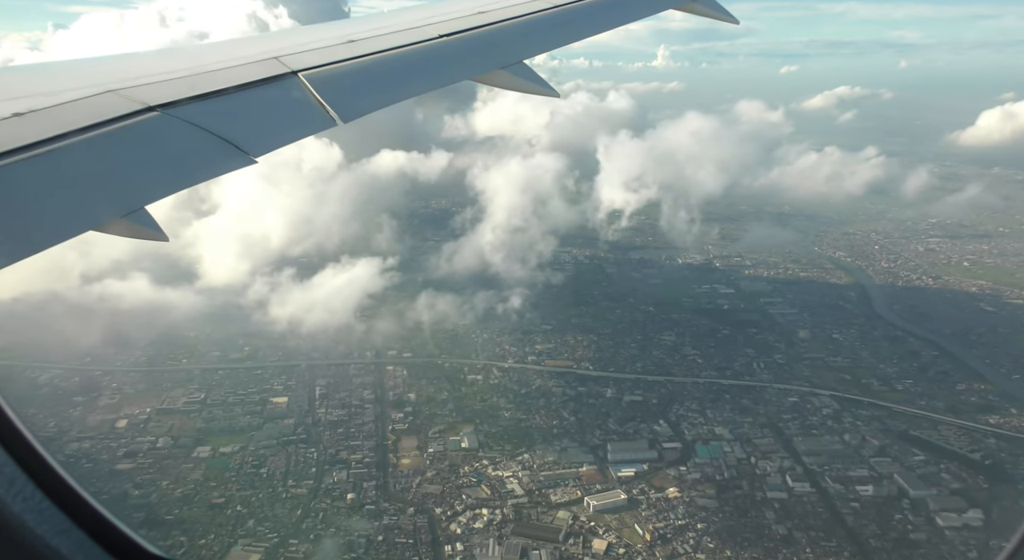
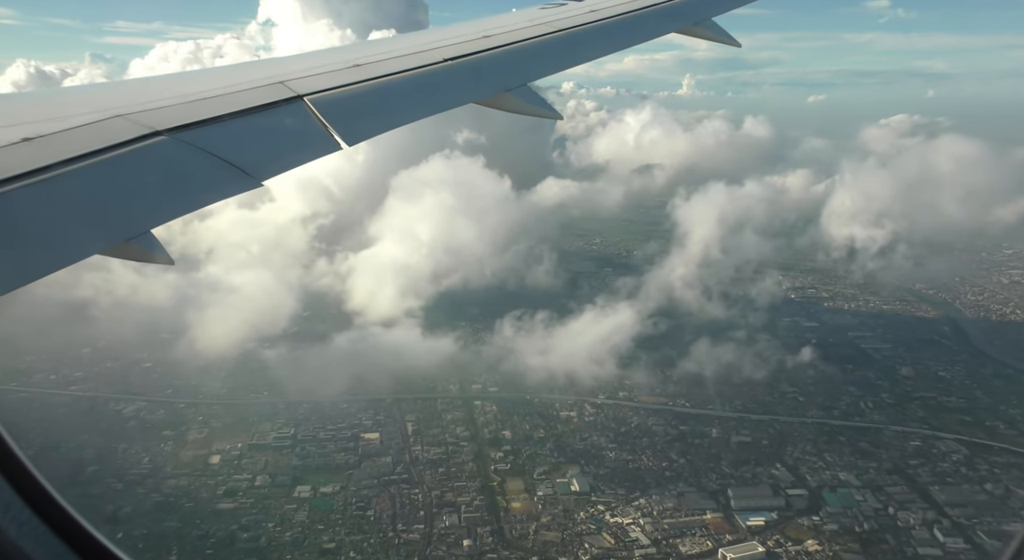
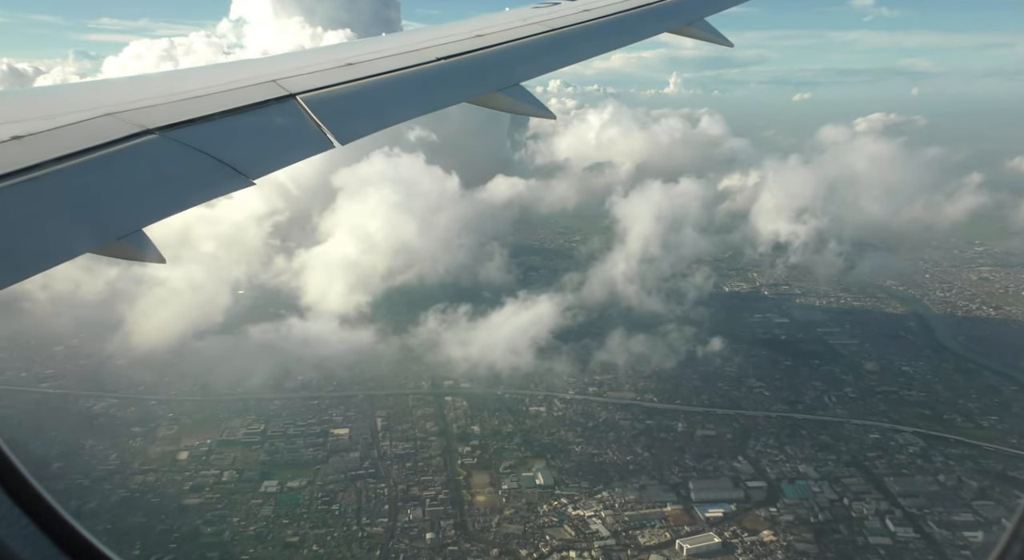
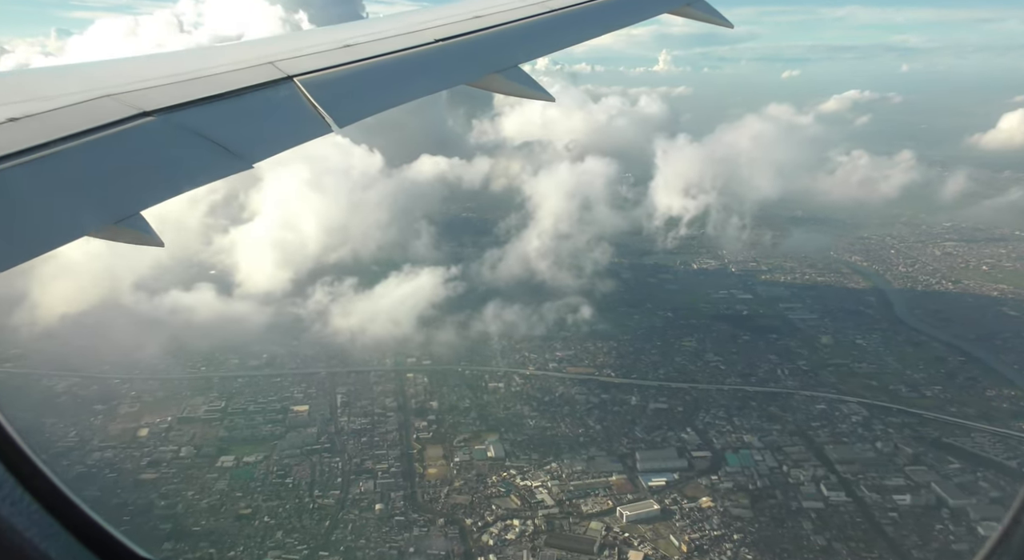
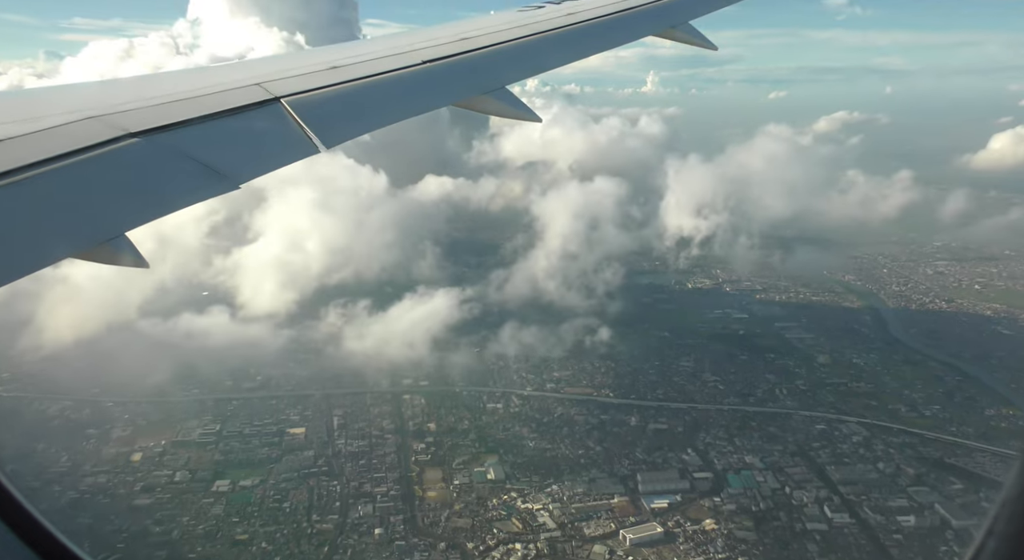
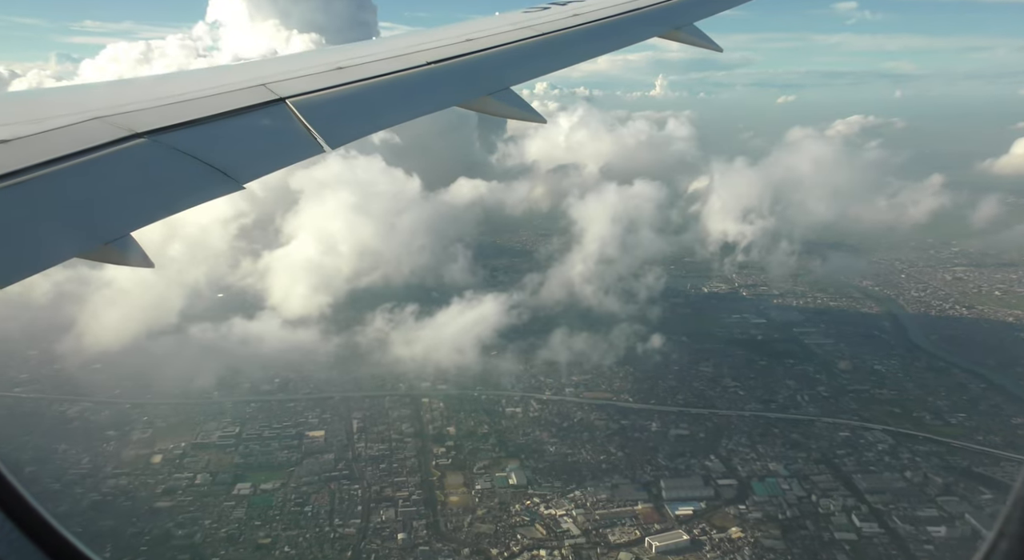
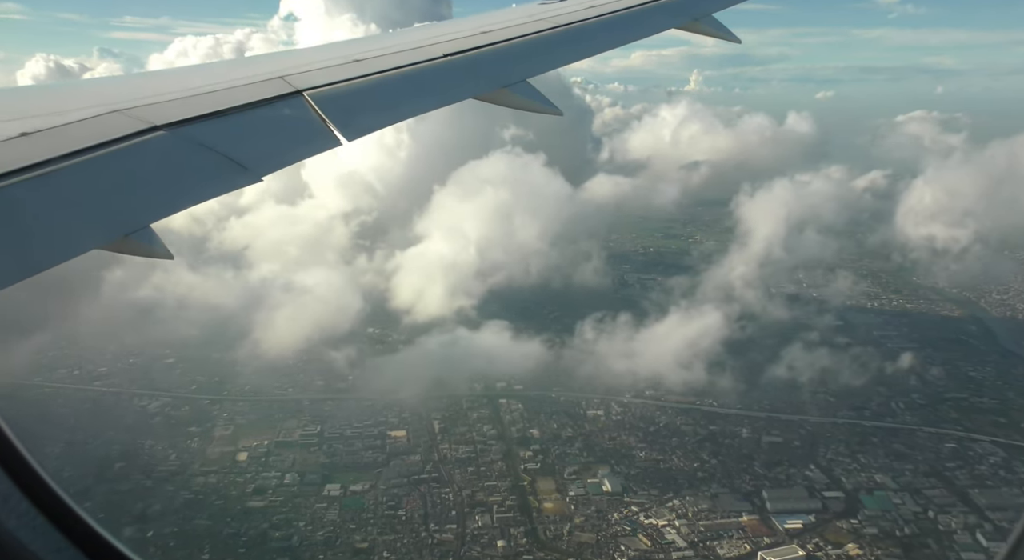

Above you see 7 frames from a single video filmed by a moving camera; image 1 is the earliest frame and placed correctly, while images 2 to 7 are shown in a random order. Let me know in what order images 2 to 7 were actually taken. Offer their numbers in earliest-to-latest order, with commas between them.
4, 5, 6, 3, 2, 7
